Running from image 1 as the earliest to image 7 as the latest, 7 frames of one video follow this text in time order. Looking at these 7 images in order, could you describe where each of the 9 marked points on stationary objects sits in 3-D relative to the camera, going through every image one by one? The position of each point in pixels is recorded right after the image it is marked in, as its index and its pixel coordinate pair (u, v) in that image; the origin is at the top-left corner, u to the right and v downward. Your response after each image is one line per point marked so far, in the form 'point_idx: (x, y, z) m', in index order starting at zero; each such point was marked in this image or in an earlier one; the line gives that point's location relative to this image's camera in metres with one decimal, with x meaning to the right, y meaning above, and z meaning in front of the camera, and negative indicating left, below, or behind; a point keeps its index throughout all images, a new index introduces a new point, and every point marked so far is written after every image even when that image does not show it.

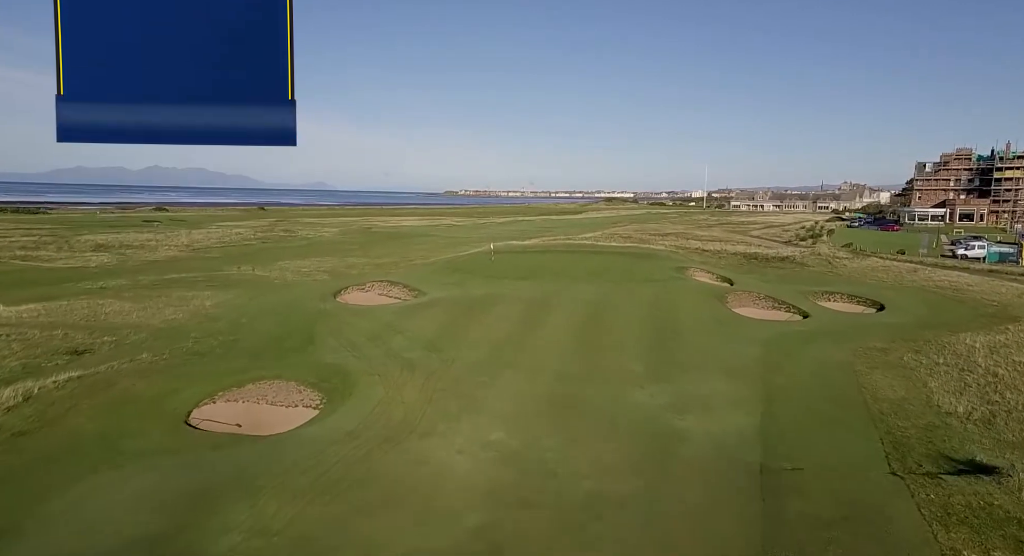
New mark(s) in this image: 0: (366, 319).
0: (-5.5, -1.6, +19.4) m
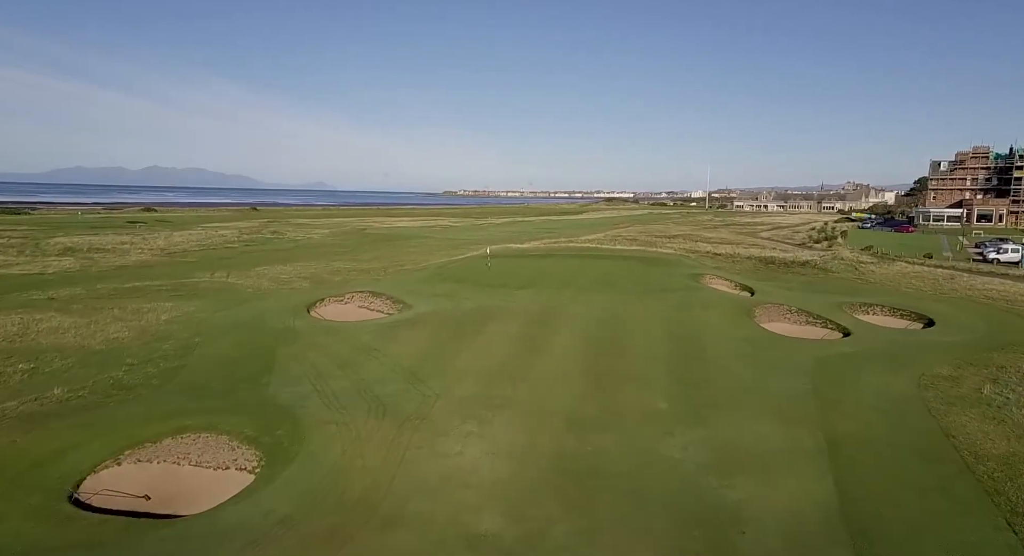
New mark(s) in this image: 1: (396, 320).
0: (-5.6, -2.1, +16.6) m
1: (-4.2, -1.6, +18.1) m
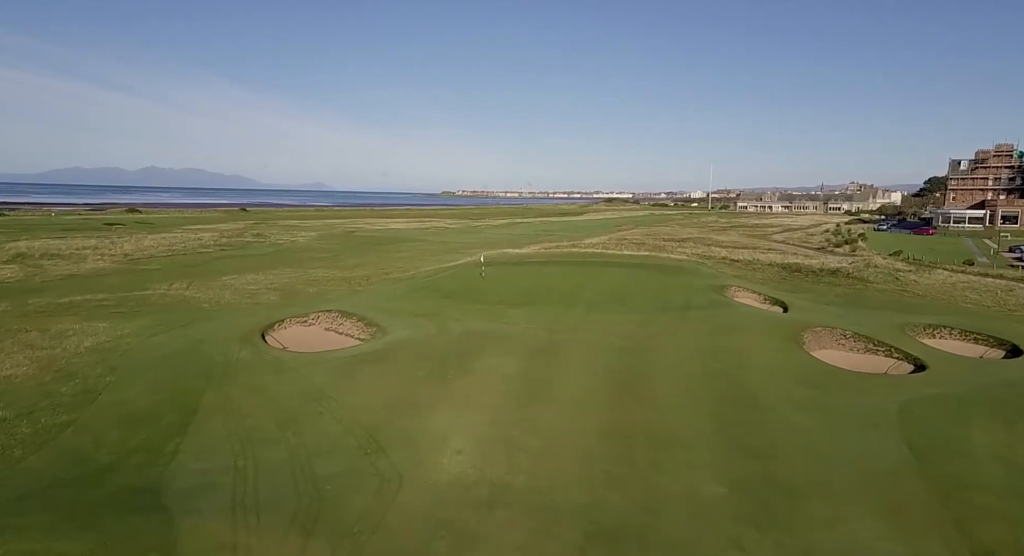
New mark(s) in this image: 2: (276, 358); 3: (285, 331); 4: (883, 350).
0: (-5.7, -2.7, +13.0) m
1: (-4.3, -2.2, +14.5) m
2: (-6.8, -2.3, +14.6) m
3: (-8.1, -1.9, +18.0) m
4: (+12.1, -2.4, +16.6) m
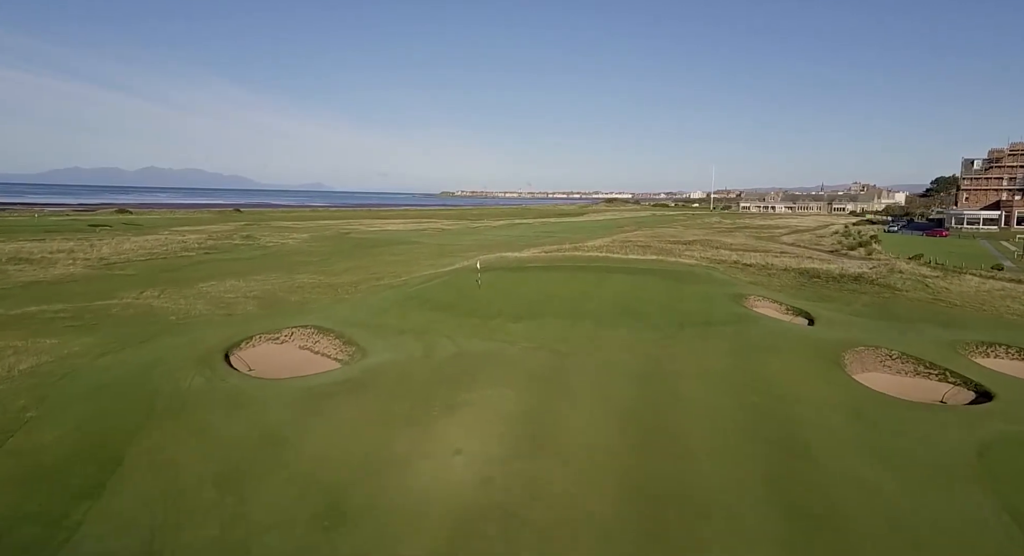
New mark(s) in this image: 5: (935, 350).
0: (-5.8, -3.0, +10.8) m
1: (-4.3, -2.6, +12.4) m
2: (-6.8, -2.7, +12.5) m
3: (-8.1, -2.2, +15.9) m
4: (+12.1, -2.8, +14.4) m
5: (+13.3, -2.3, +15.9) m
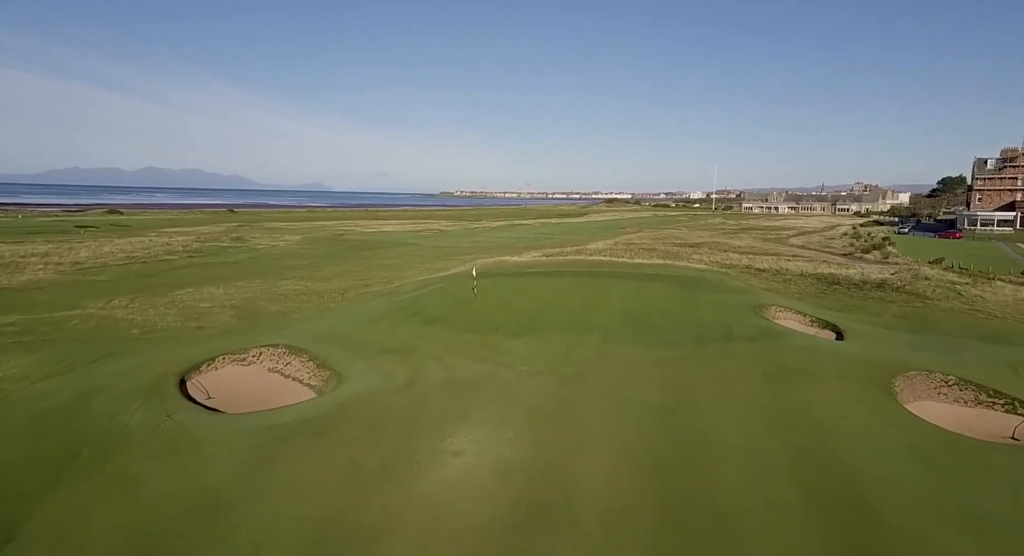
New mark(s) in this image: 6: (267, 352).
0: (-5.8, -3.4, +8.8) m
1: (-4.4, -2.9, +10.4) m
2: (-6.9, -3.1, +10.5) m
3: (-8.1, -2.6, +13.9) m
4: (+12.0, -3.1, +12.5) m
5: (+13.2, -2.6, +14.0) m
6: (-7.1, -2.1, +14.8) m
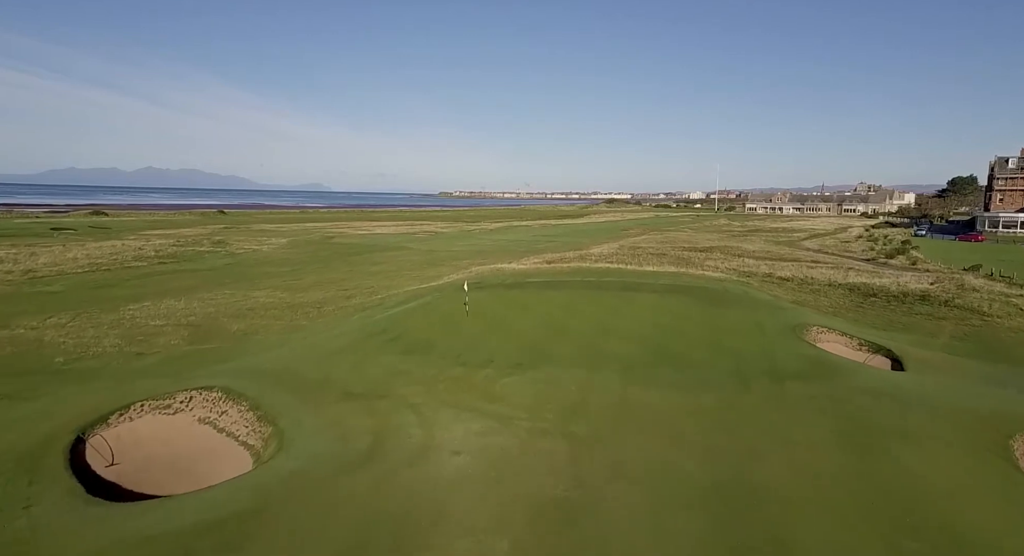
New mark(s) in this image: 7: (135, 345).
0: (-5.9, -4.0, +5.8) m
1: (-4.4, -3.5, +7.3) m
2: (-6.9, -3.6, +7.4) m
3: (-8.2, -3.2, +10.8) m
4: (+11.9, -3.7, +9.4) m
5: (+13.2, -3.2, +10.9) m
6: (-7.2, -2.7, +11.7) m
7: (-13.2, -2.3, +17.8) m
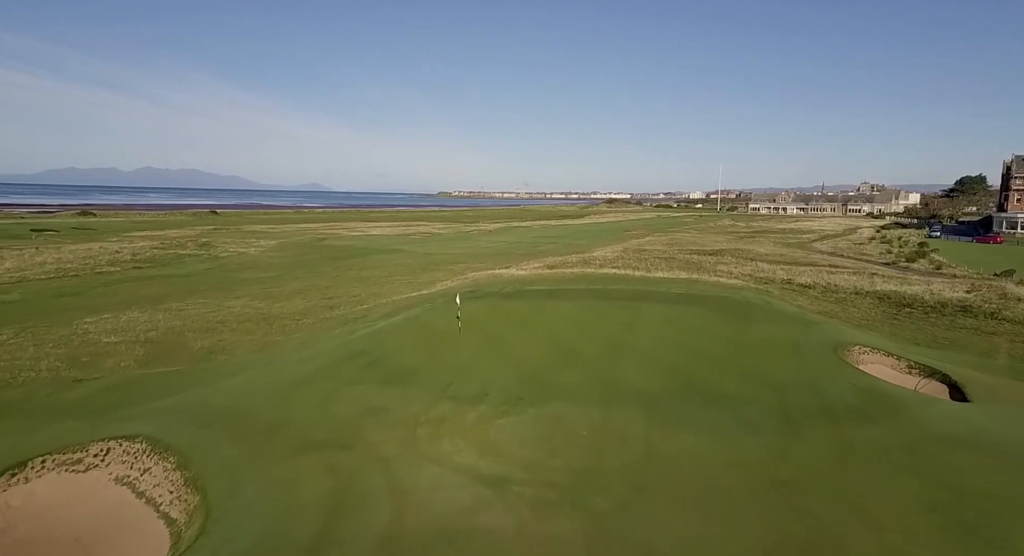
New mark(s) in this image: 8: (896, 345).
0: (-5.9, -4.4, +3.5) m
1: (-4.5, -3.9, +5.0) m
2: (-7.0, -4.0, +5.1) m
3: (-8.3, -3.5, +8.5) m
4: (+11.9, -4.1, +7.1) m
5: (+13.1, -3.6, +8.6) m
6: (-7.3, -3.1, +9.4) m
7: (-13.2, -2.7, +15.5) m
8: (+13.5, -2.3, +17.9) m
